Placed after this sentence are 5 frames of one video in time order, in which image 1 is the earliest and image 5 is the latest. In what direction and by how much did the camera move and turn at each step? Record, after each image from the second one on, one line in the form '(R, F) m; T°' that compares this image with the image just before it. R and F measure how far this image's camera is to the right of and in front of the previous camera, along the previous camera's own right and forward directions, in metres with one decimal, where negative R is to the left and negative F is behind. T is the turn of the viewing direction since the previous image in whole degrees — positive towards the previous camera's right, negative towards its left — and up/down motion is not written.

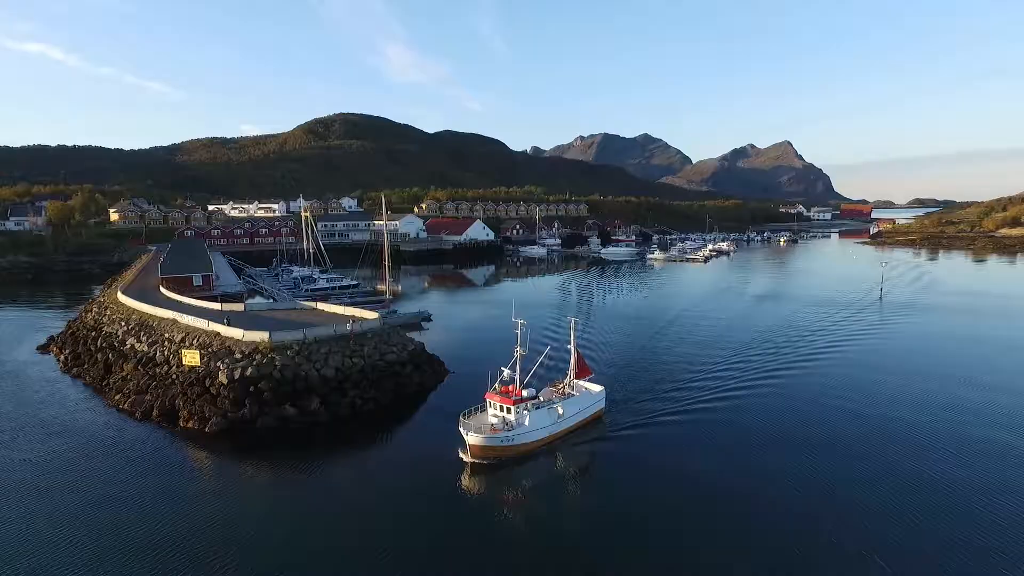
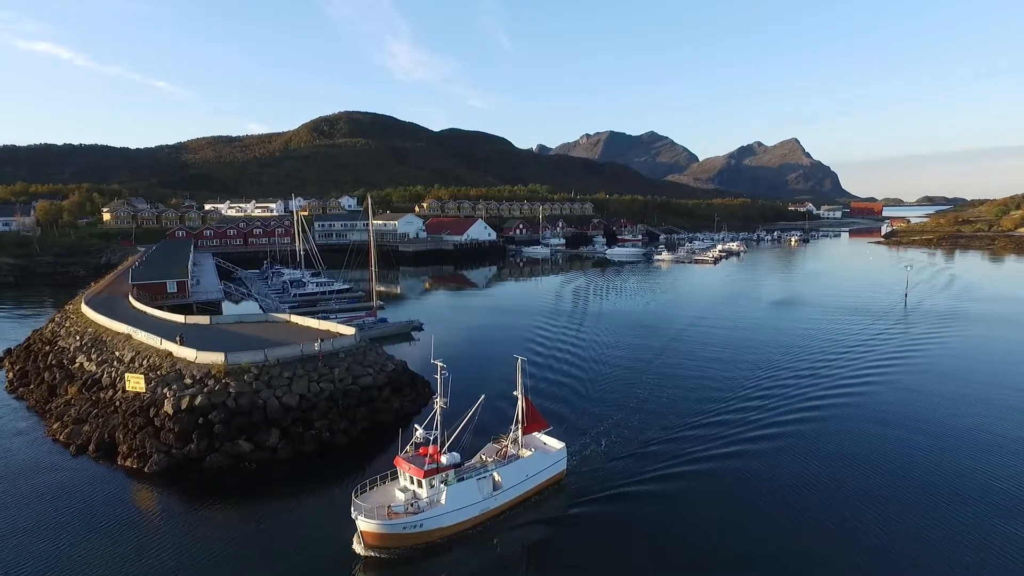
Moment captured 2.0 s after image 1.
(+0.4, +2.2) m; -1°
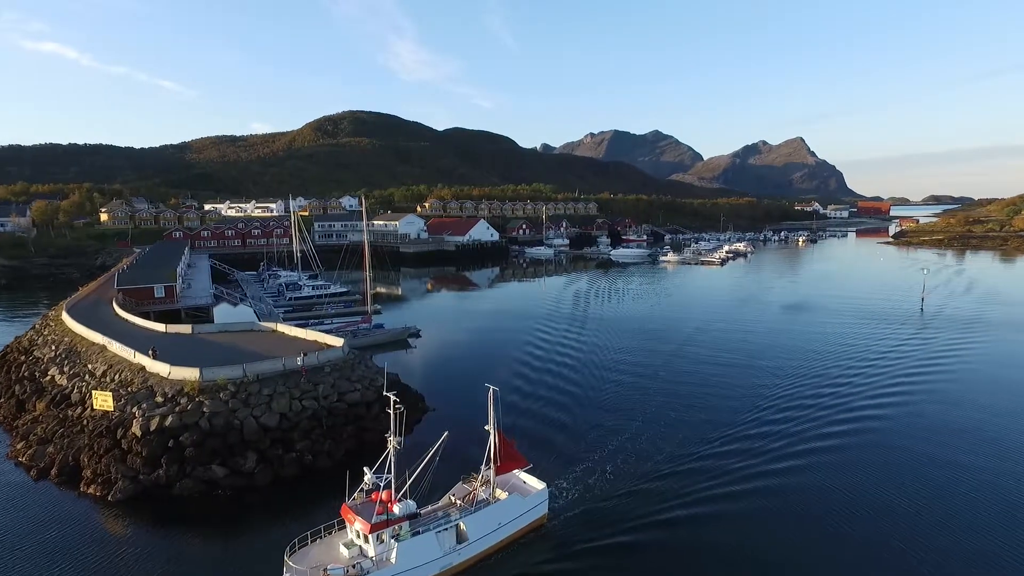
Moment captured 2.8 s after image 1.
(+0.1, +1.1) m; 0°
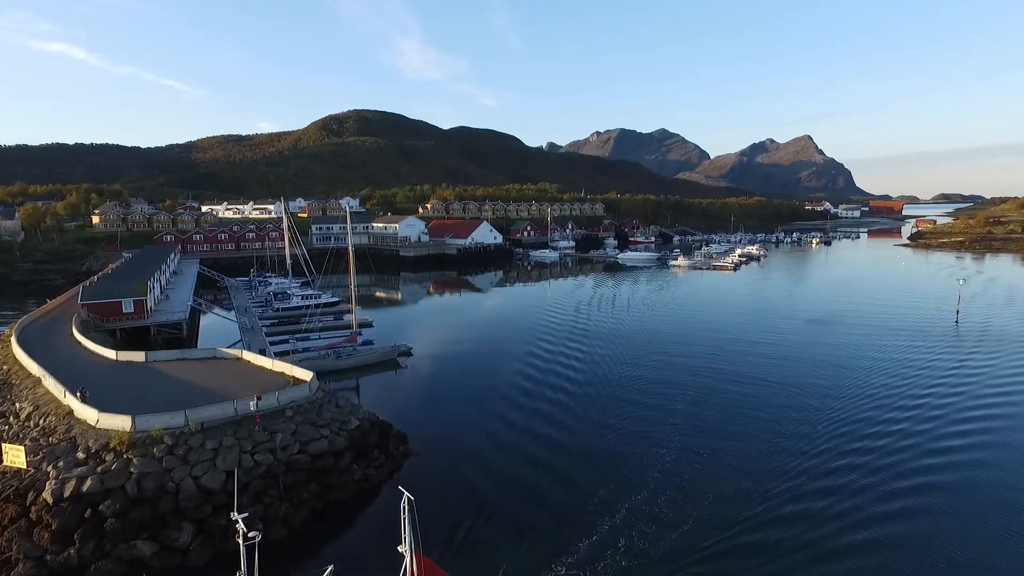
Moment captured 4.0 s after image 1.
(+0.2, +2.4) m; -1°
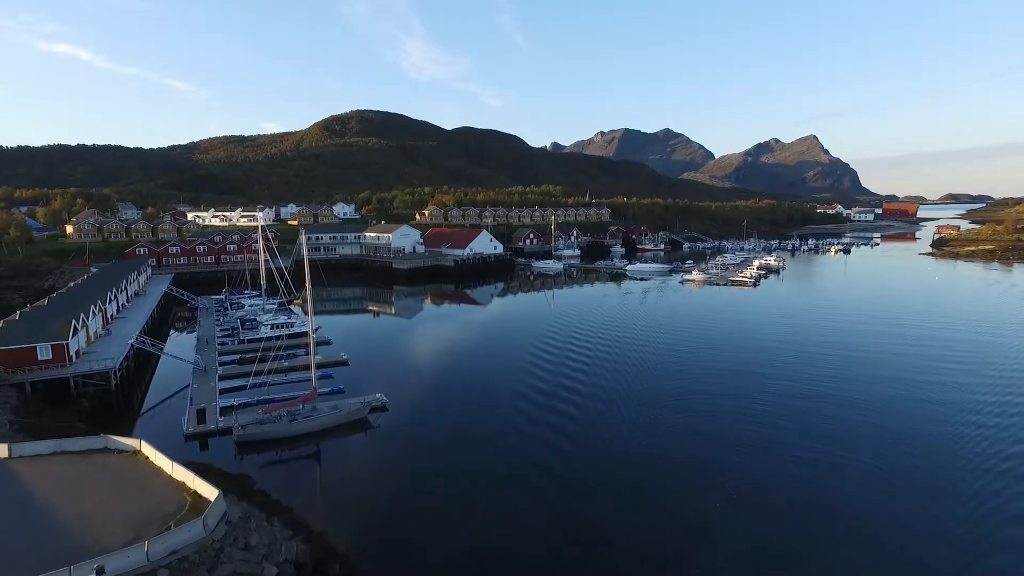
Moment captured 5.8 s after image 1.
(+0.3, +4.3) m; 0°
